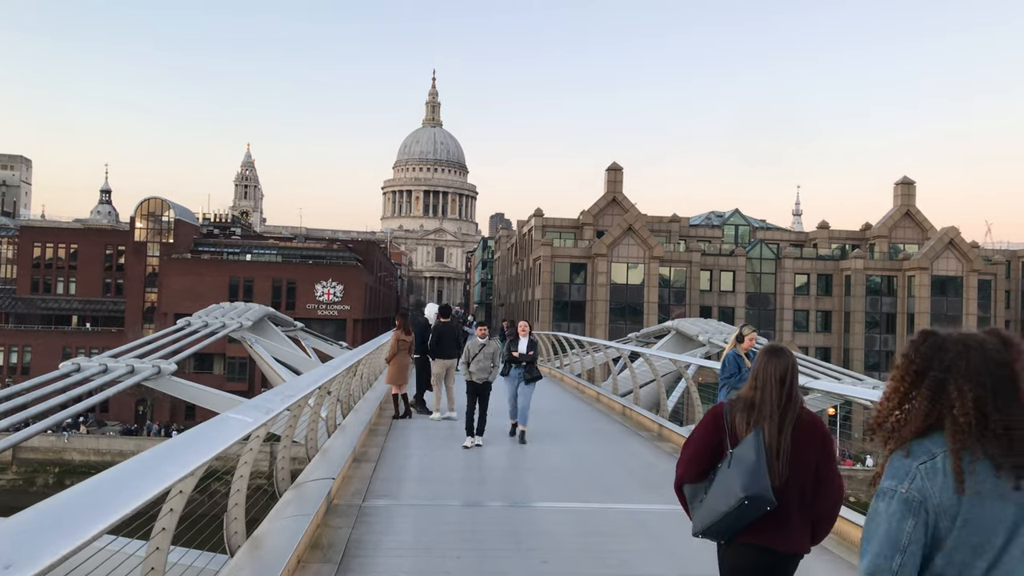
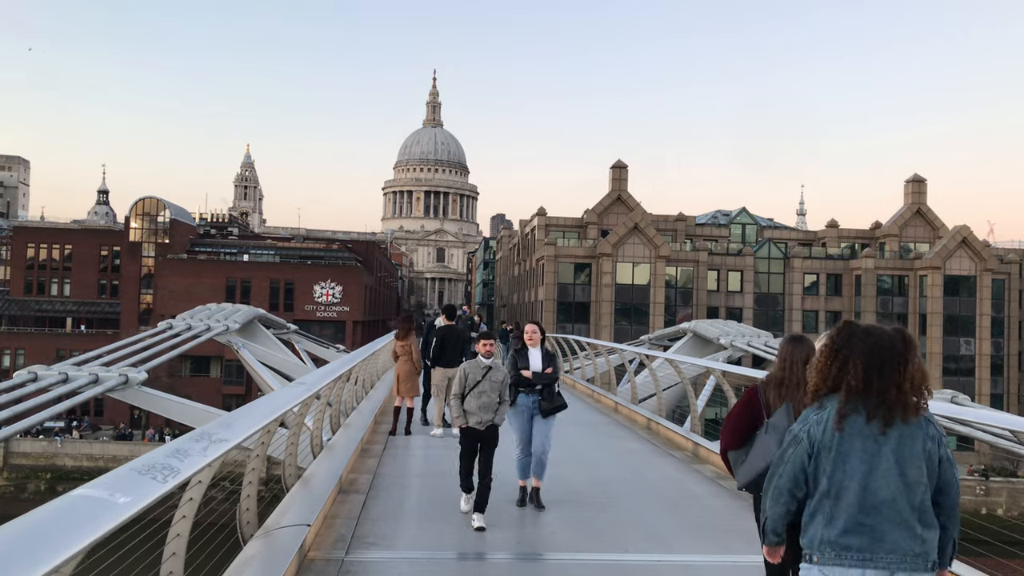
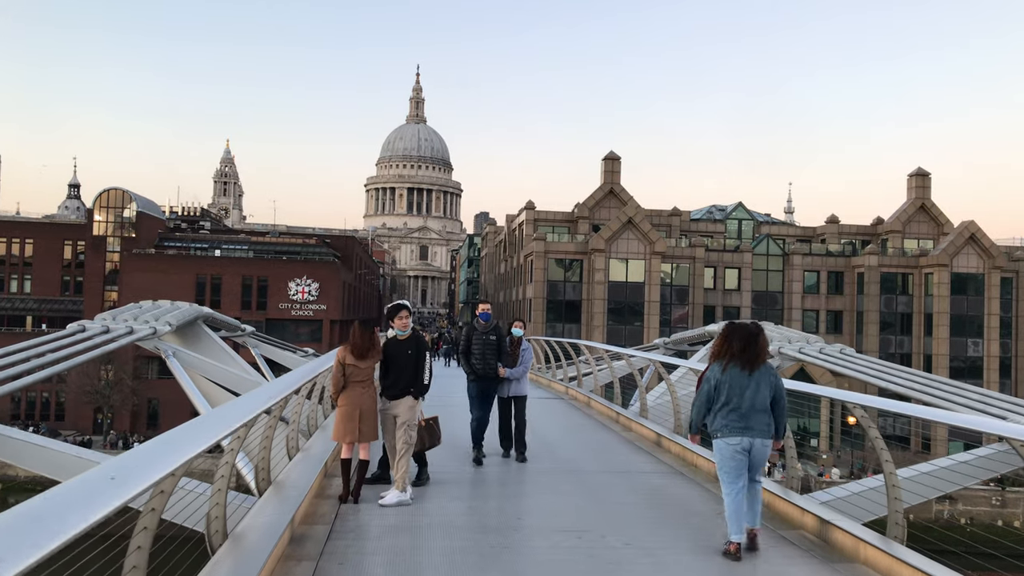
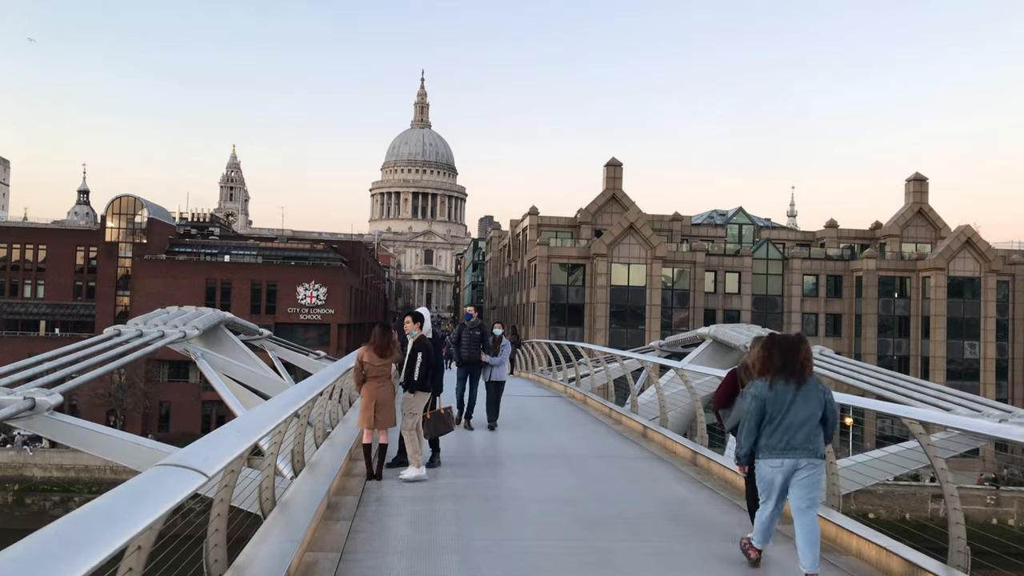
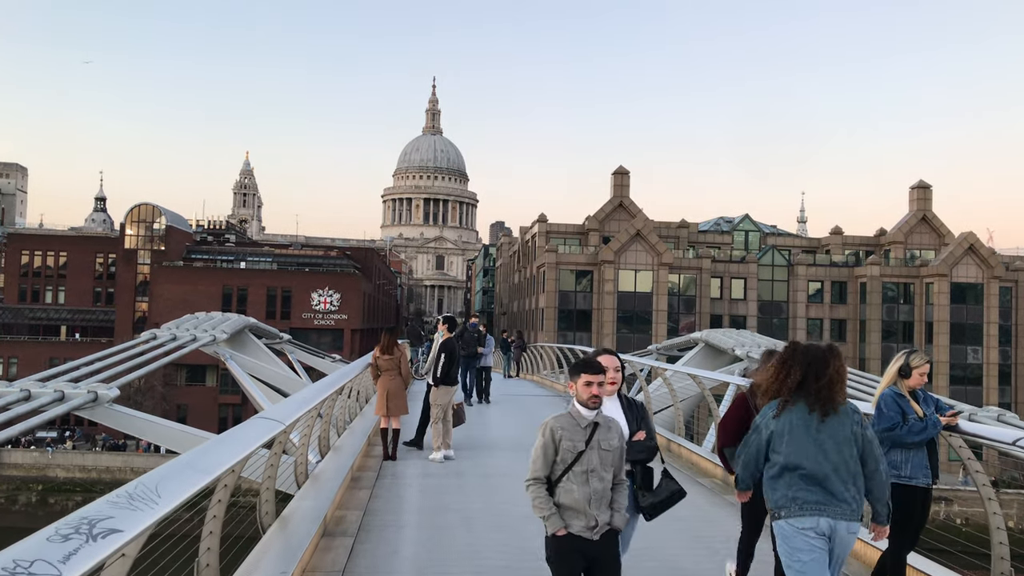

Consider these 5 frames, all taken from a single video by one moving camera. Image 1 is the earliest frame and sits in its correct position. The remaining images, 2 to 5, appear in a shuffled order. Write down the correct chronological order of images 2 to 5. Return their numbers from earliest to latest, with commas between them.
2, 5, 4, 3
